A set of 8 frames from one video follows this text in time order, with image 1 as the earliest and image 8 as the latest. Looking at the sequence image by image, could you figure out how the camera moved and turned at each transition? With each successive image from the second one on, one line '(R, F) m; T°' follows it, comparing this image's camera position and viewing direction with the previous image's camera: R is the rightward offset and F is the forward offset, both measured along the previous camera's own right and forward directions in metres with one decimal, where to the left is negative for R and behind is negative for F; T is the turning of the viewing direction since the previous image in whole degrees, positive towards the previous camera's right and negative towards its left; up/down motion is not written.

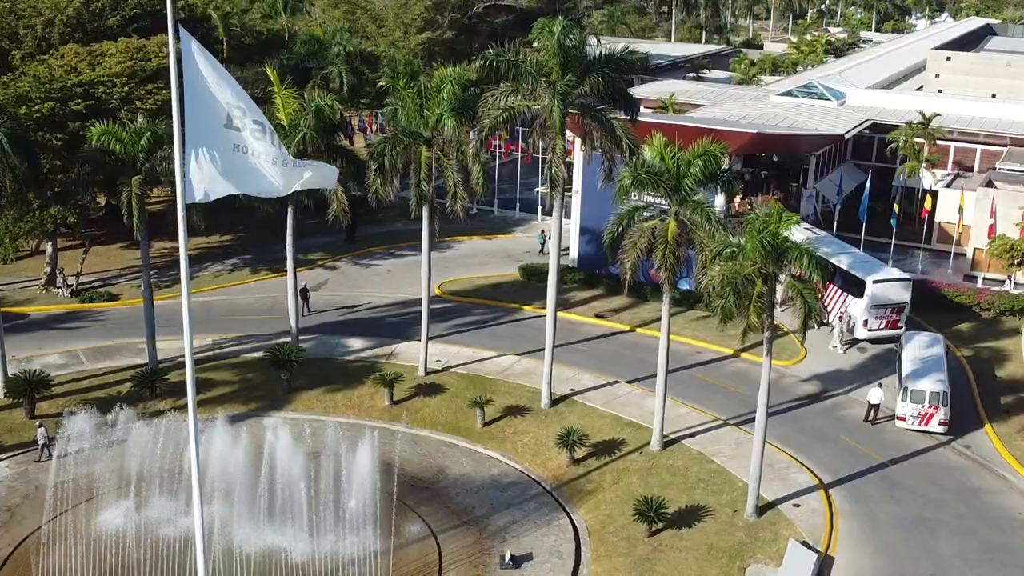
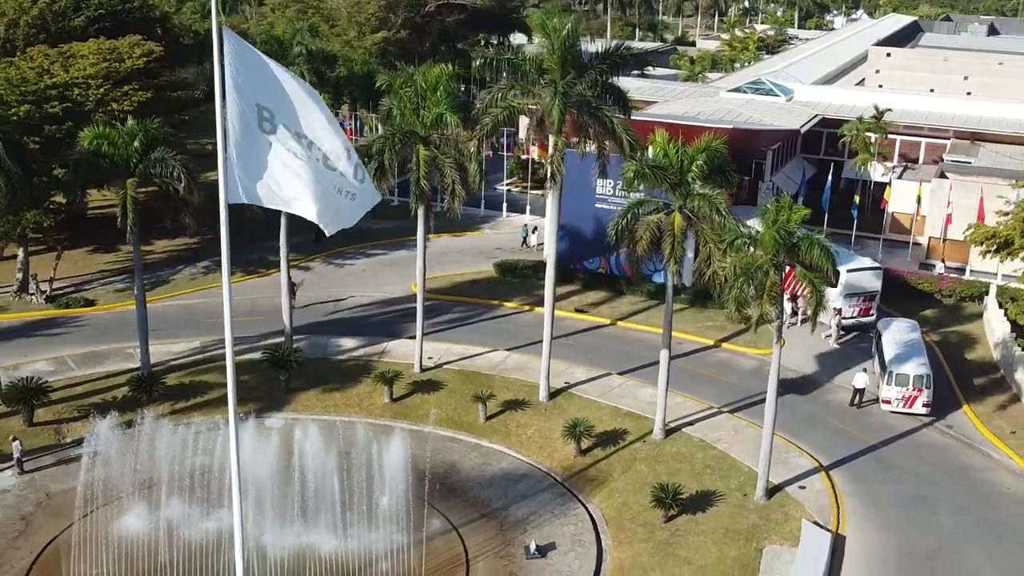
(-1.7, -0.2) m; +4°
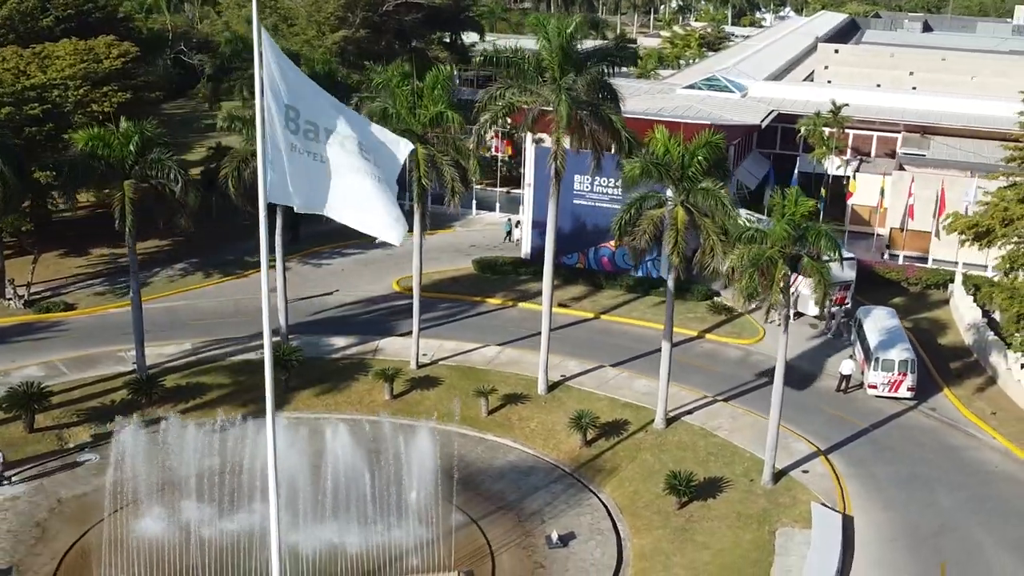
(-1.6, -0.2) m; +3°
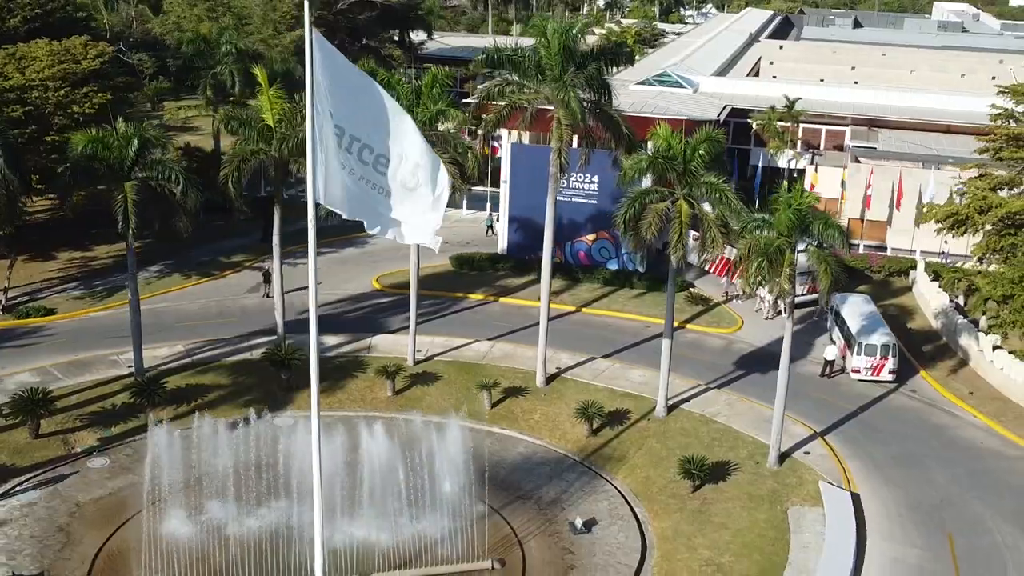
(-1.8, -0.3) m; +4°
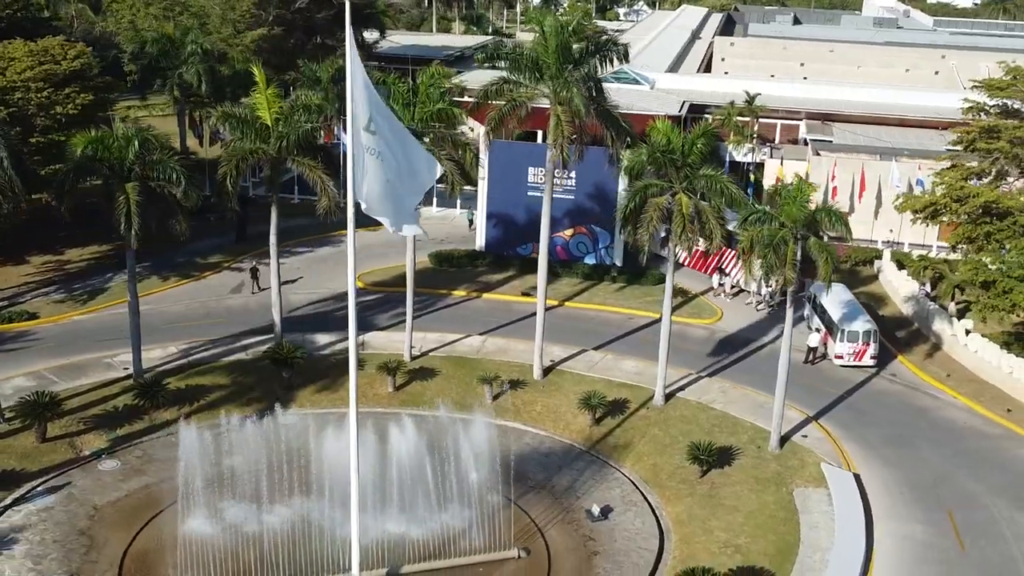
(-1.6, -0.3) m; +3°
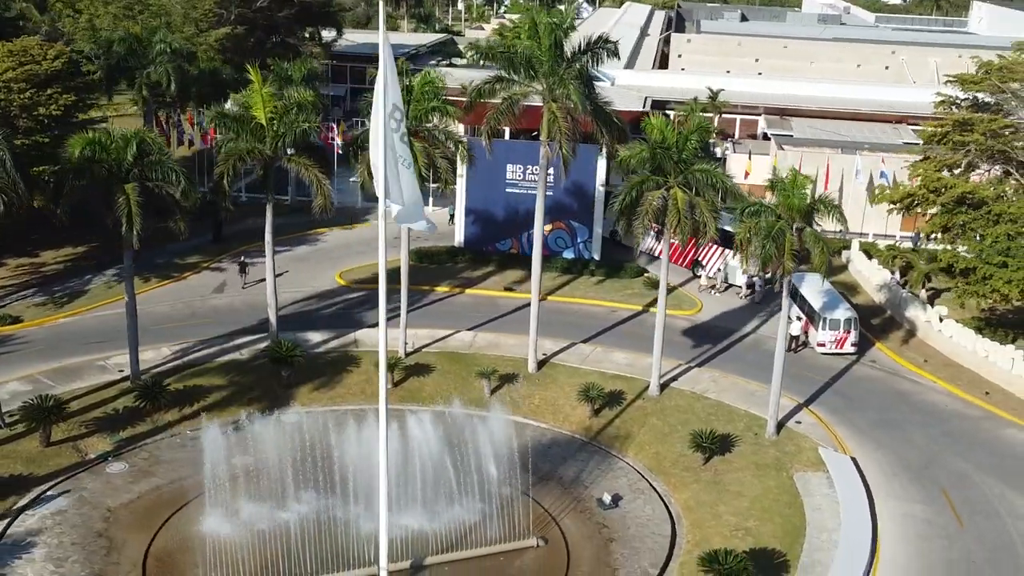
(-1.3, -0.3) m; +3°
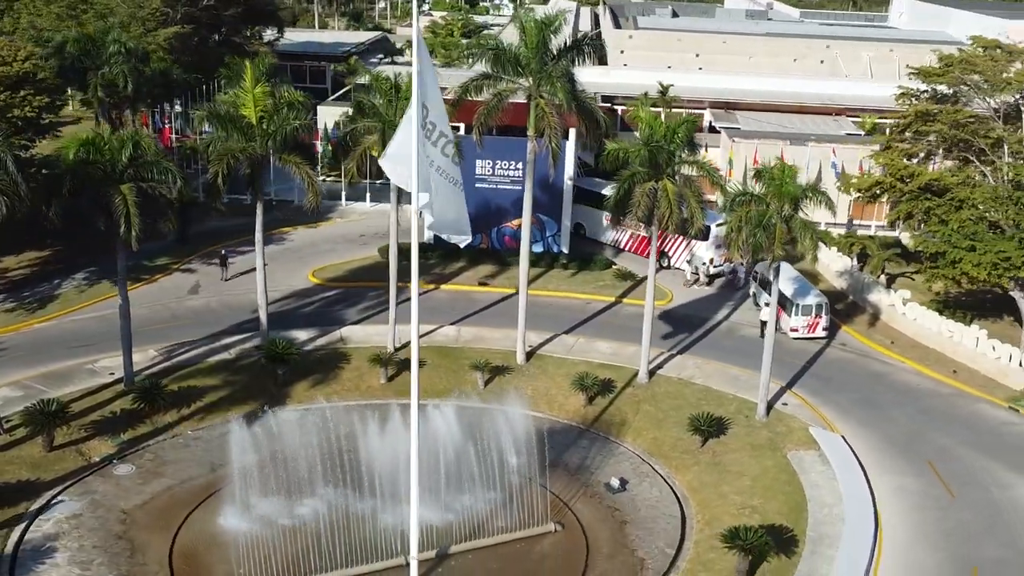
(-1.7, -0.4) m; +4°
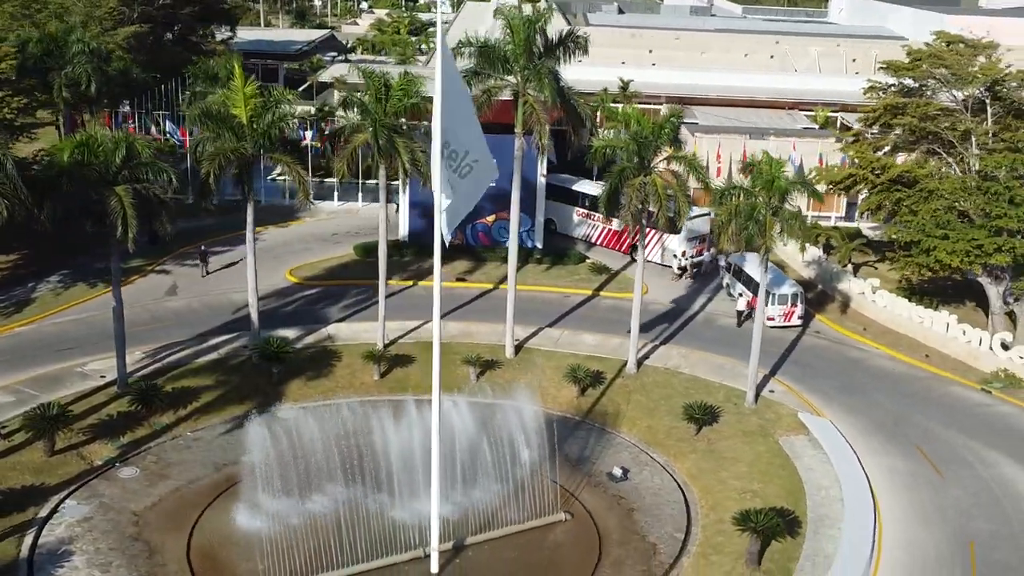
(-1.3, -0.3) m; +3°
